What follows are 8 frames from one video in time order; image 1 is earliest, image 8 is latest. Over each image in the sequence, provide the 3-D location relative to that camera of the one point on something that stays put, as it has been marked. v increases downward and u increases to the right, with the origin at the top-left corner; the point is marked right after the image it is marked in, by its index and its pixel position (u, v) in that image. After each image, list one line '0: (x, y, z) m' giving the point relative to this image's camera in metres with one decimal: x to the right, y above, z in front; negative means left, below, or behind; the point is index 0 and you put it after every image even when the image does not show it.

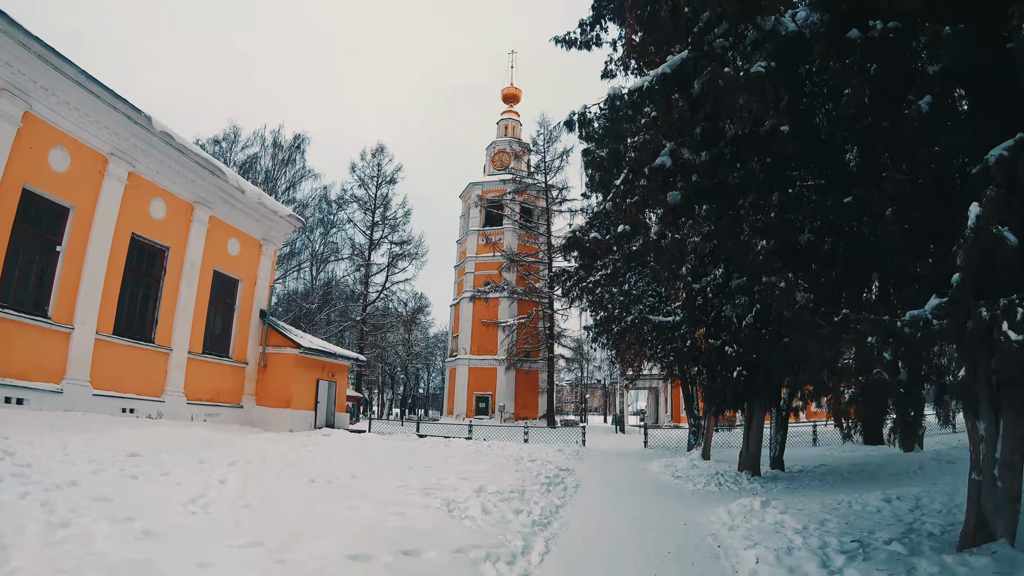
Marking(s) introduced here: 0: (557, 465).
0: (+0.9, -3.5, +11.3) m
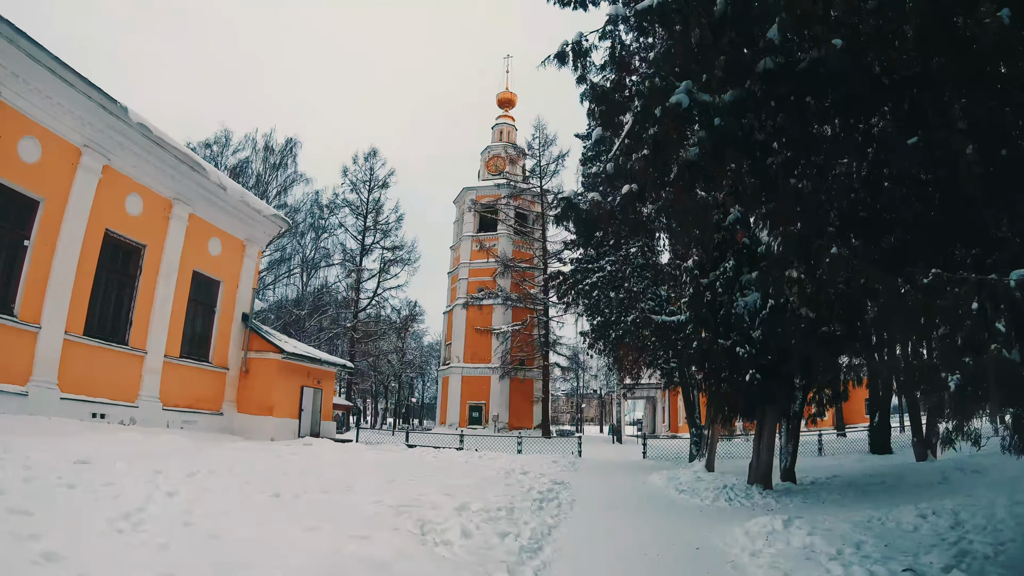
0: (+0.7, -3.5, +10.4) m
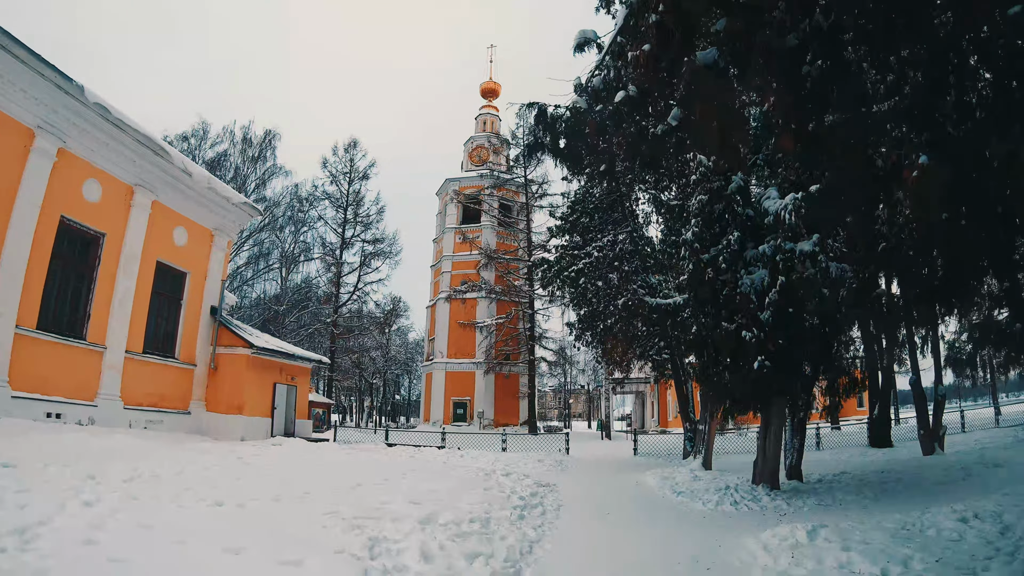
0: (+0.4, -3.2, +9.5) m
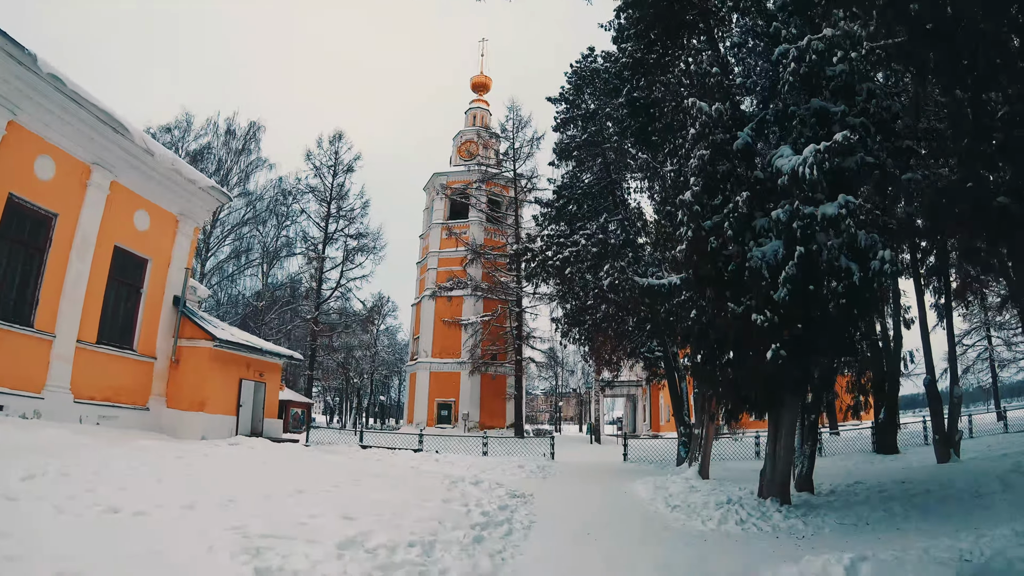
0: (-0.1, -2.9, +8.3) m
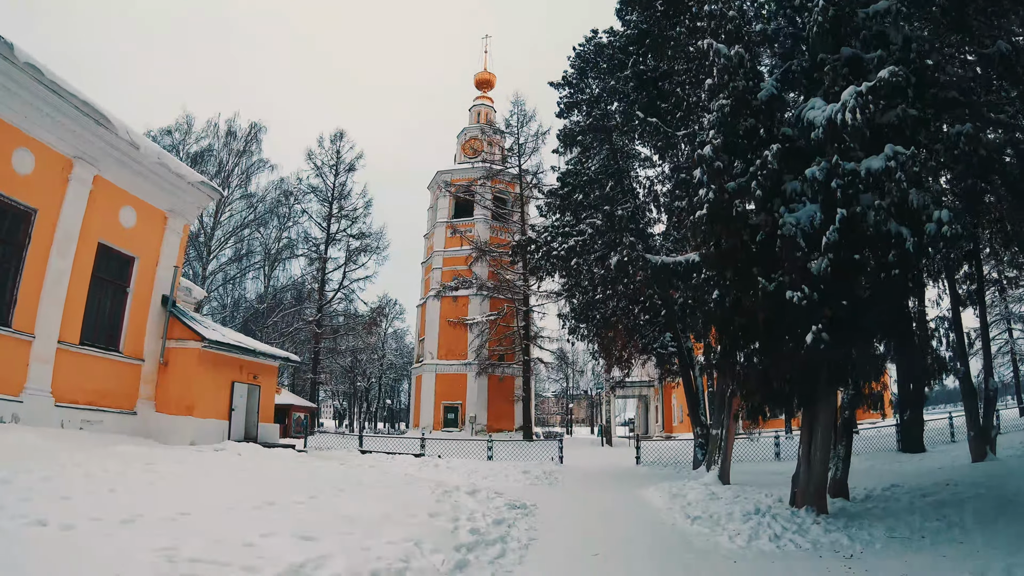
0: (-0.1, -2.7, +7.5) m
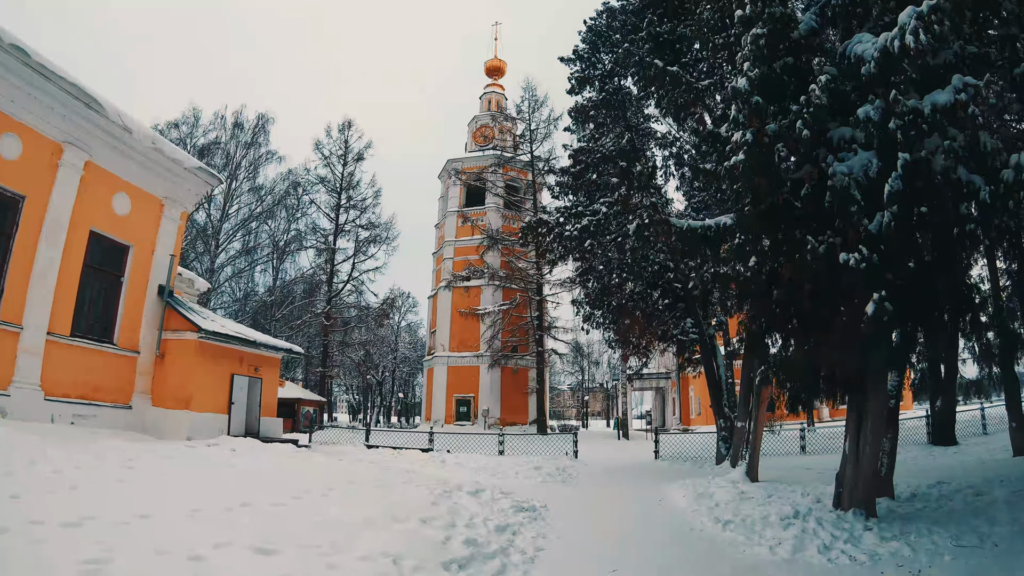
0: (0.0, -2.5, +6.7) m
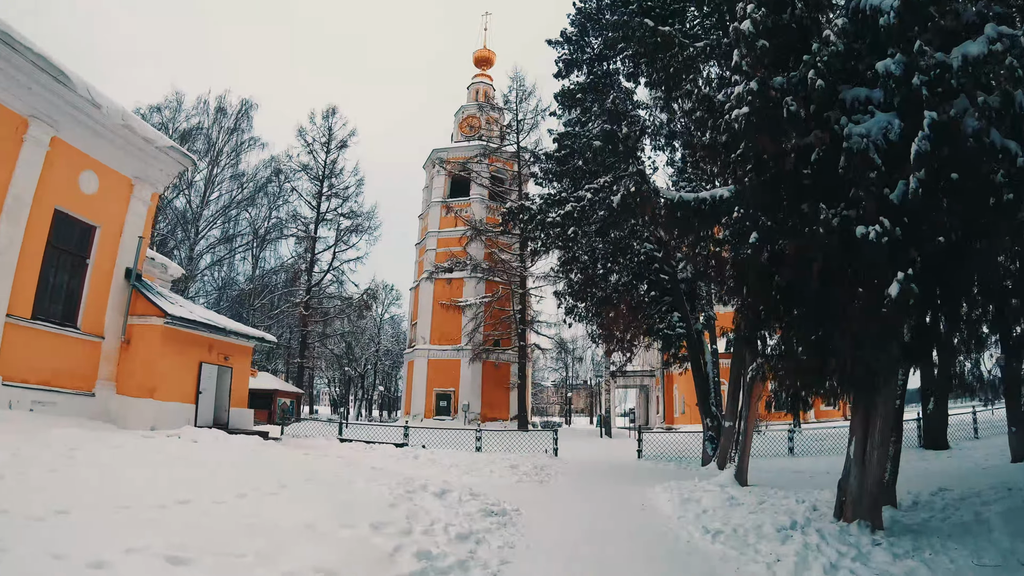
0: (-0.3, -2.3, +6.1) m
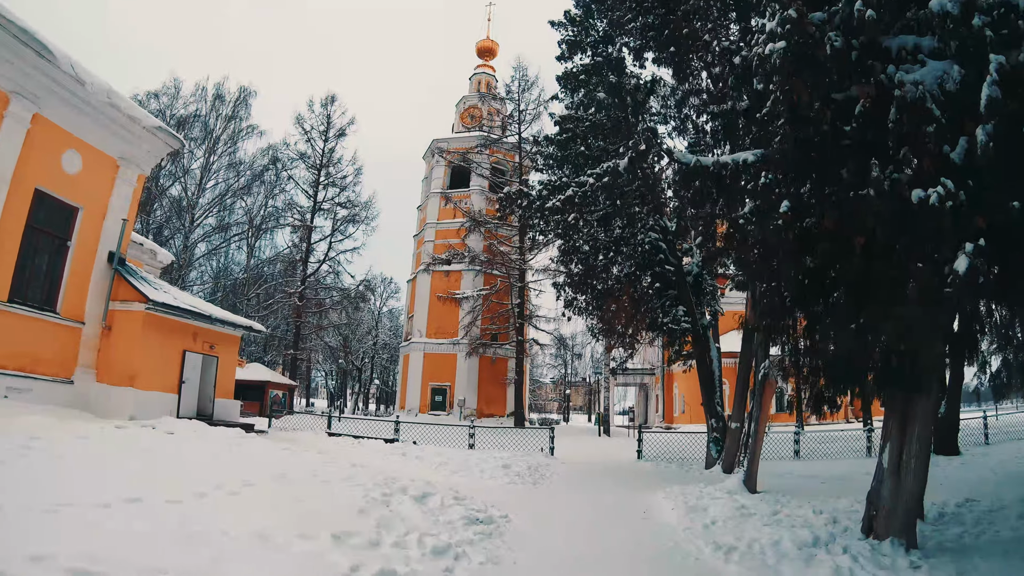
0: (-0.4, -2.1, +5.6) m
